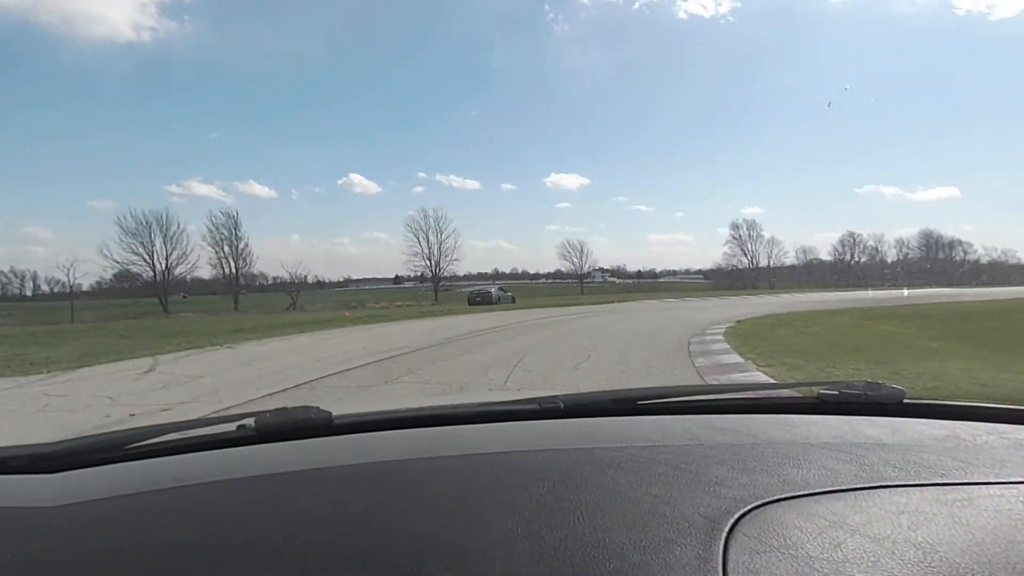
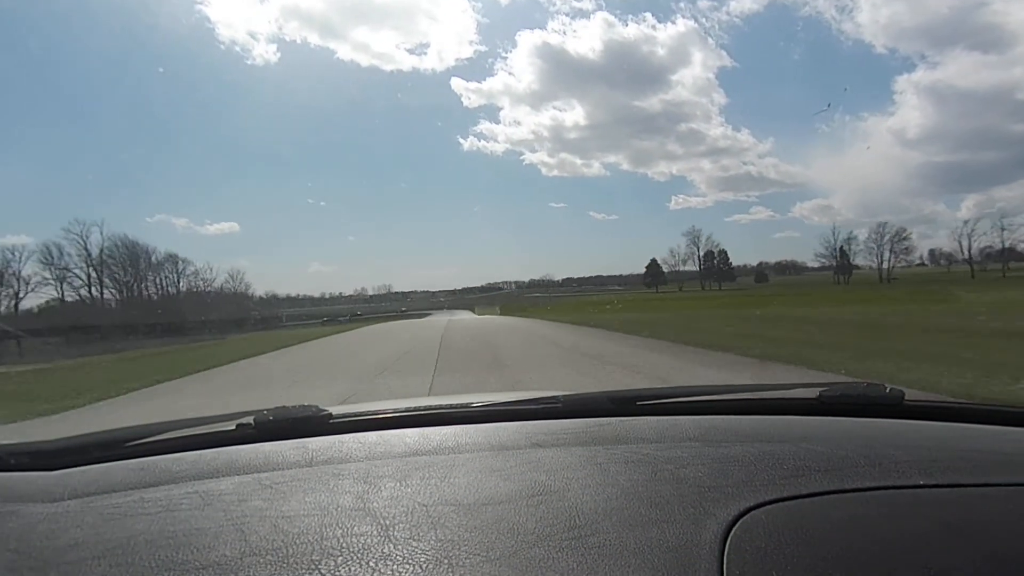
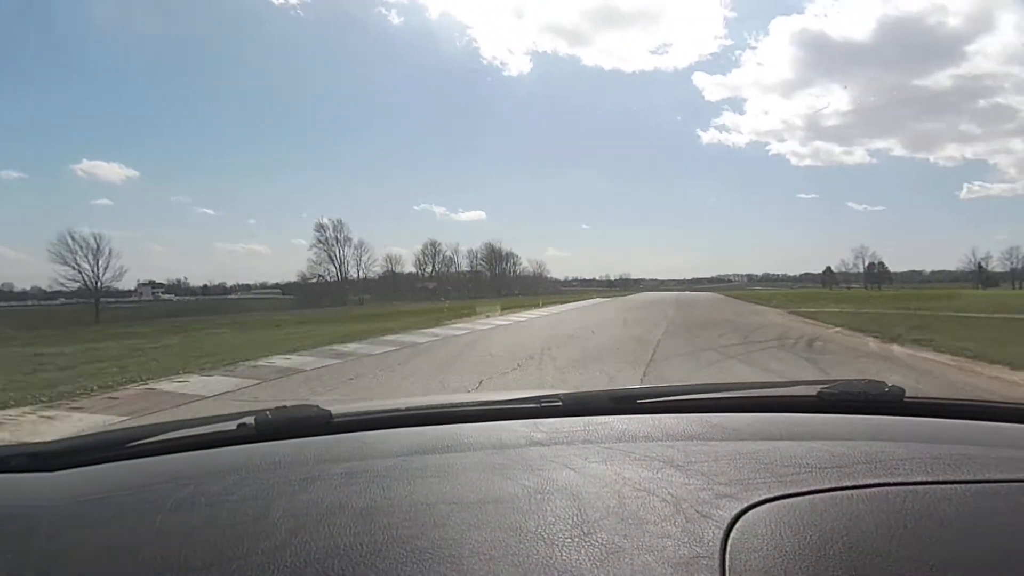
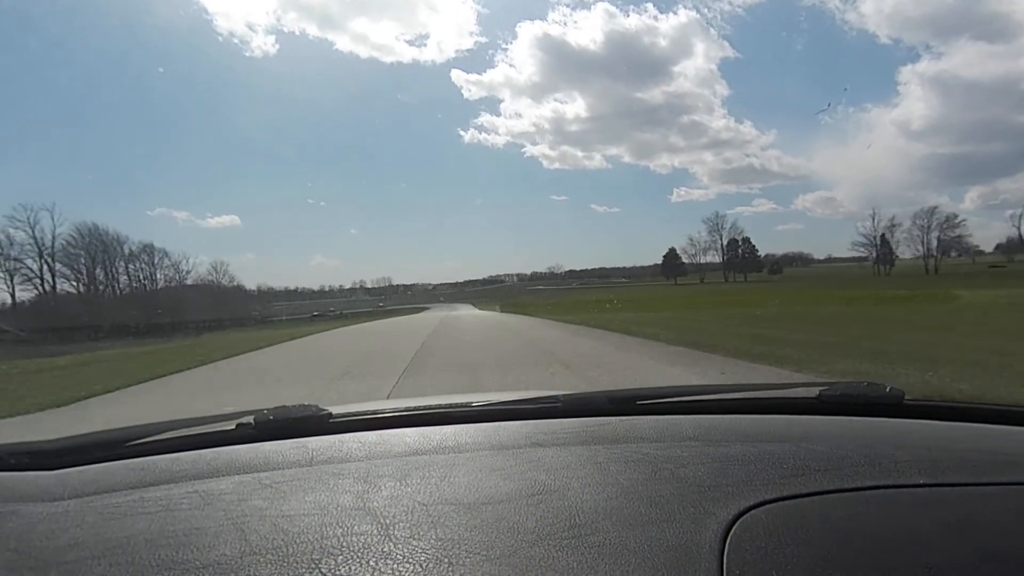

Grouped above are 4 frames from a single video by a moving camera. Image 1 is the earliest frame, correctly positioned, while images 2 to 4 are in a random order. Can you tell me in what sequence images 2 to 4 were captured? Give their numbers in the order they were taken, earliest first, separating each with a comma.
3, 2, 4
